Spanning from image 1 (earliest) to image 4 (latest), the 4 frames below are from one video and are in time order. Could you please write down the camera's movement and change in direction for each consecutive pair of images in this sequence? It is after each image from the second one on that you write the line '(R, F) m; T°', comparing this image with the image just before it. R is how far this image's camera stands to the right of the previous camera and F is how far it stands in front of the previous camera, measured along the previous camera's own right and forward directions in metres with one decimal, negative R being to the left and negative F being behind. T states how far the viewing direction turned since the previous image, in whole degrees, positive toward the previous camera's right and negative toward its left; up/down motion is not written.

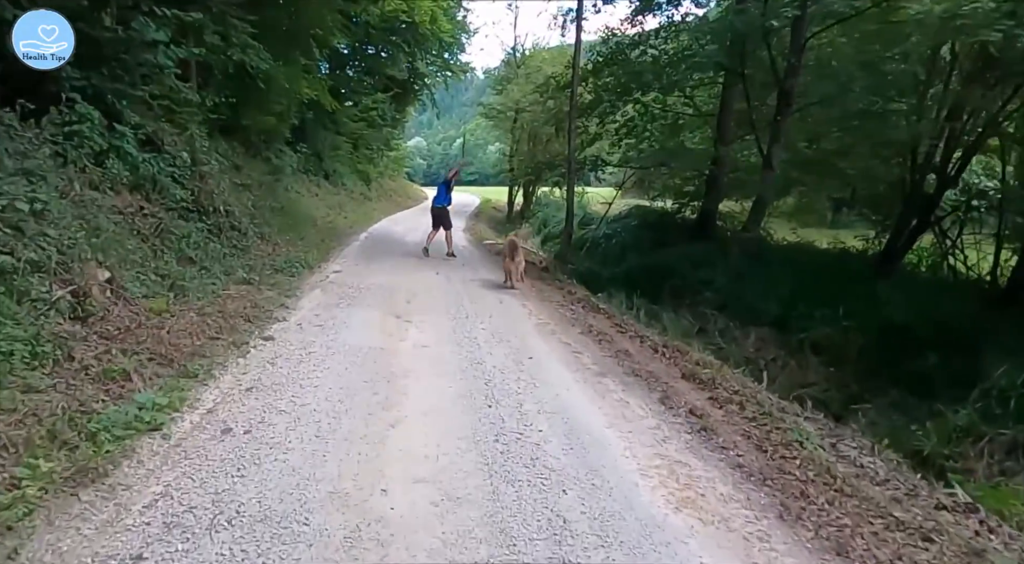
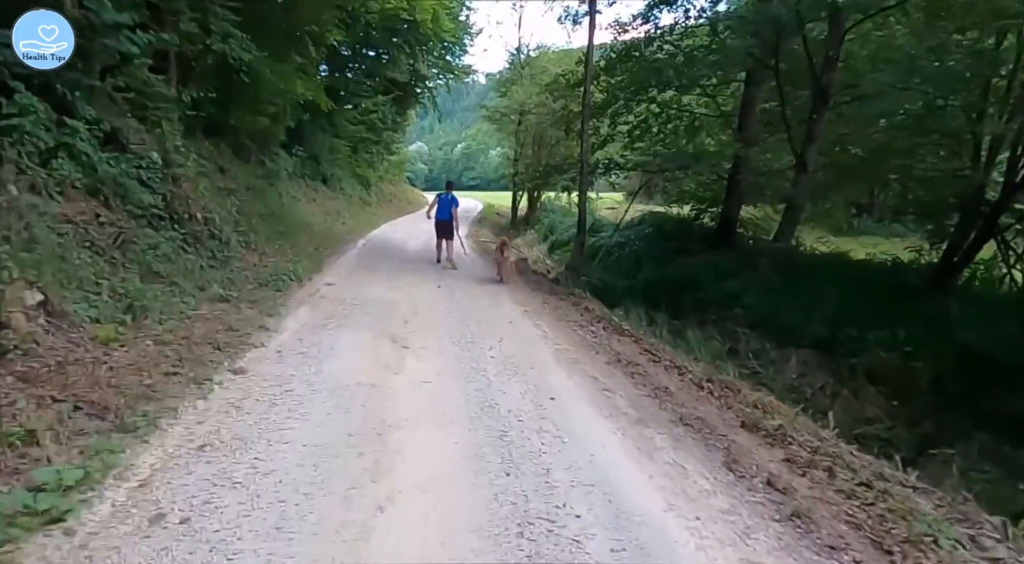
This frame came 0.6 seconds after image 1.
(-0.1, +1.0) m; 0°
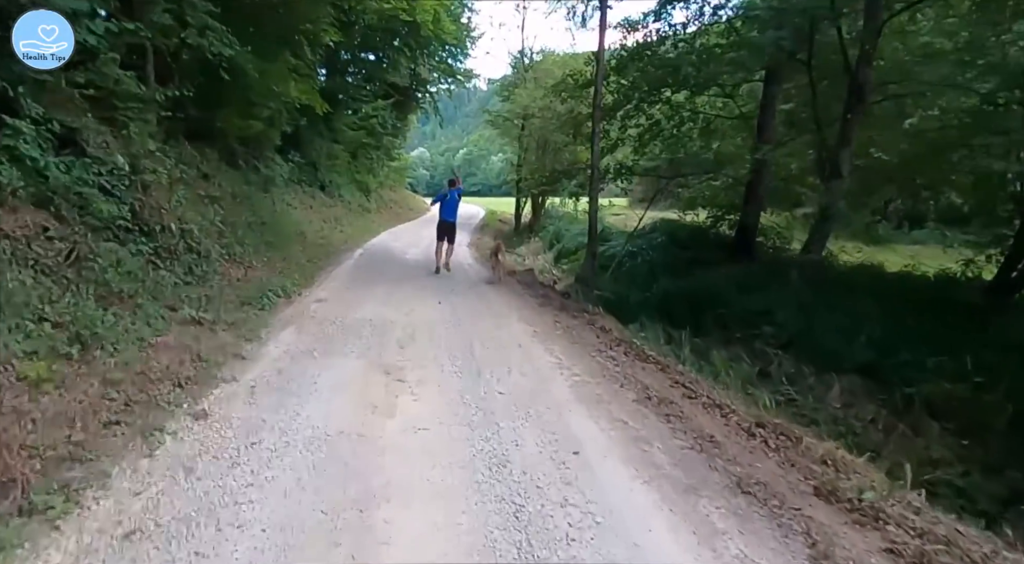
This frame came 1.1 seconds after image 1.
(-0.1, +0.8) m; 0°
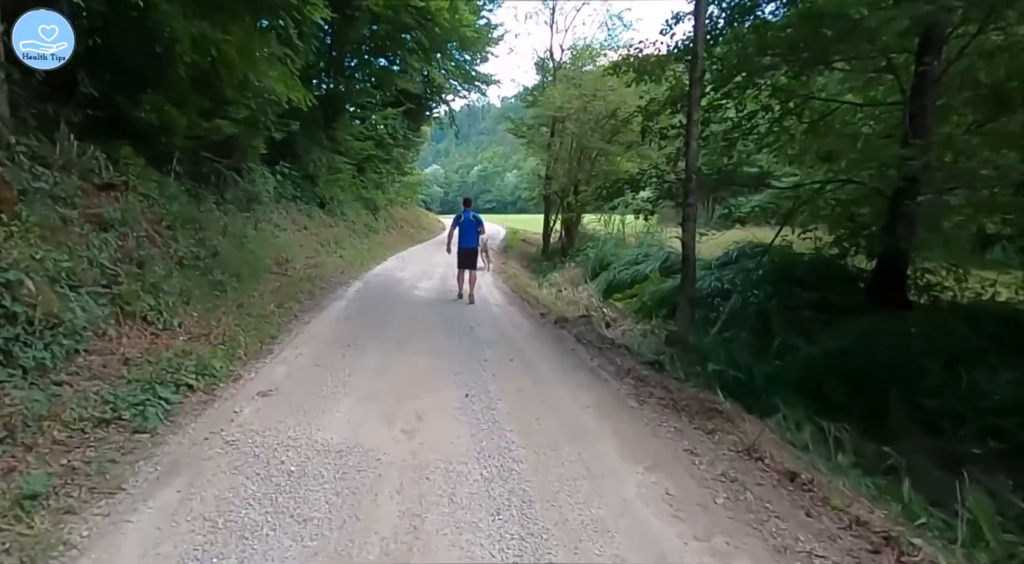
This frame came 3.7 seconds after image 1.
(-0.6, +3.8) m; -1°
